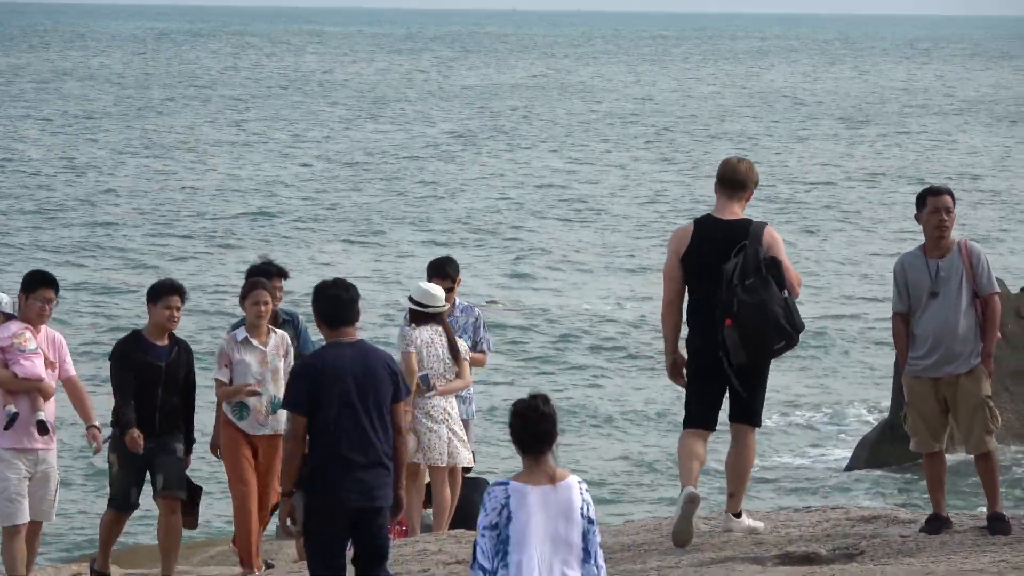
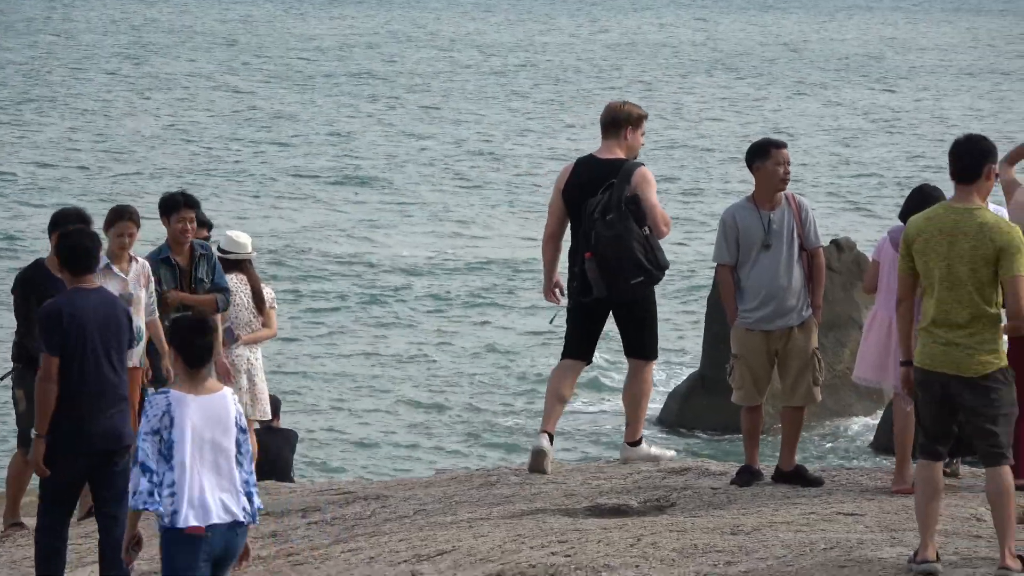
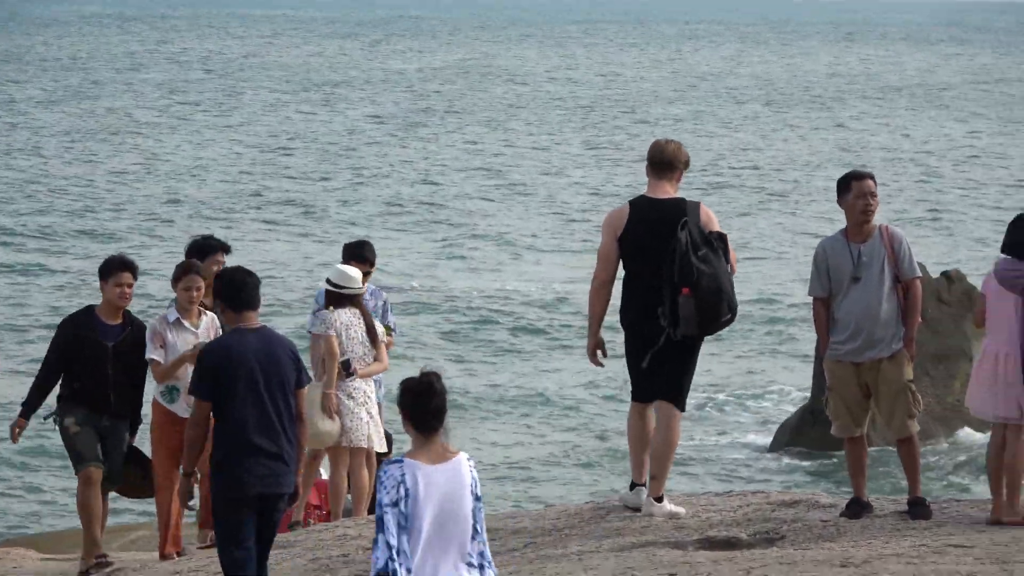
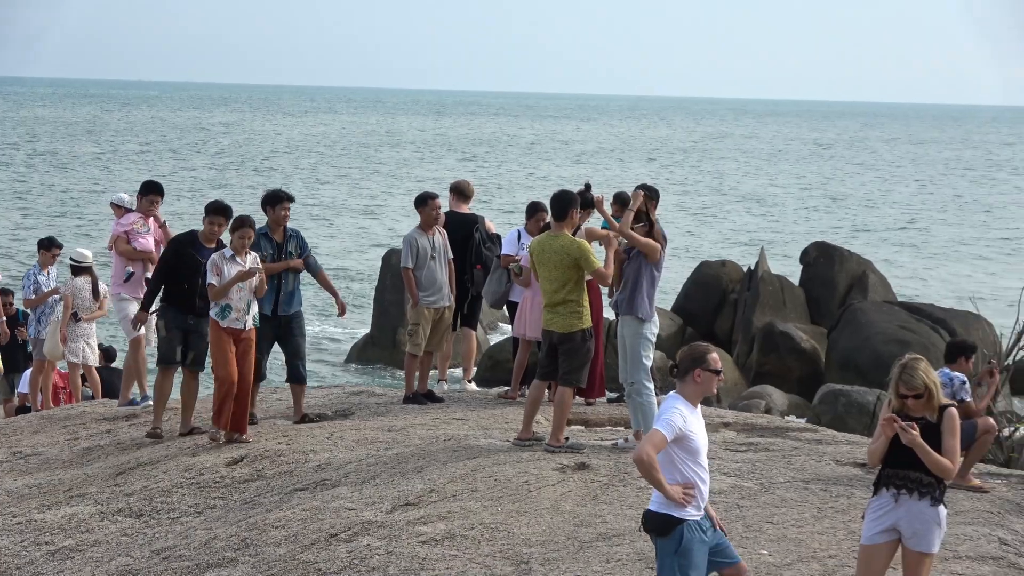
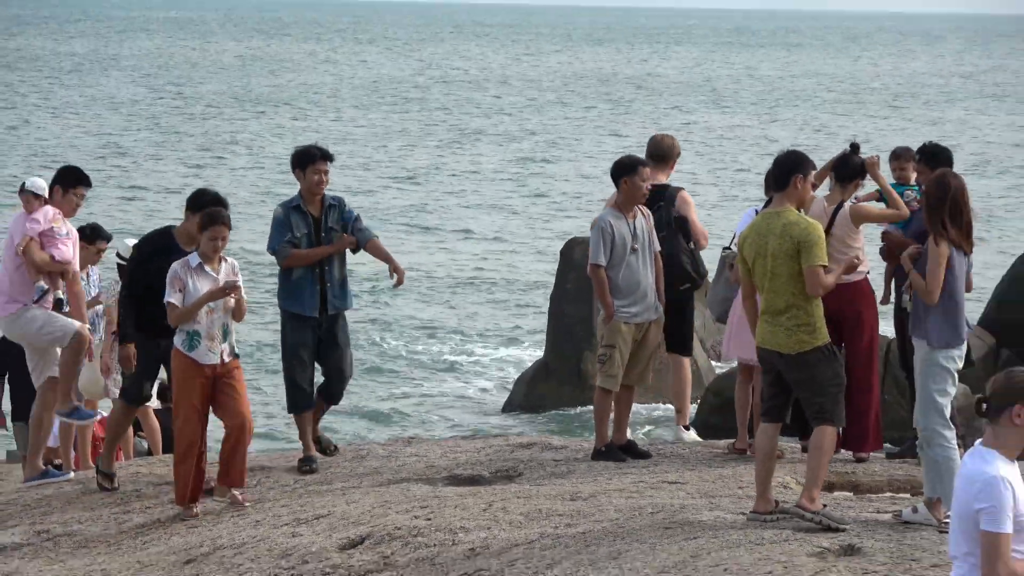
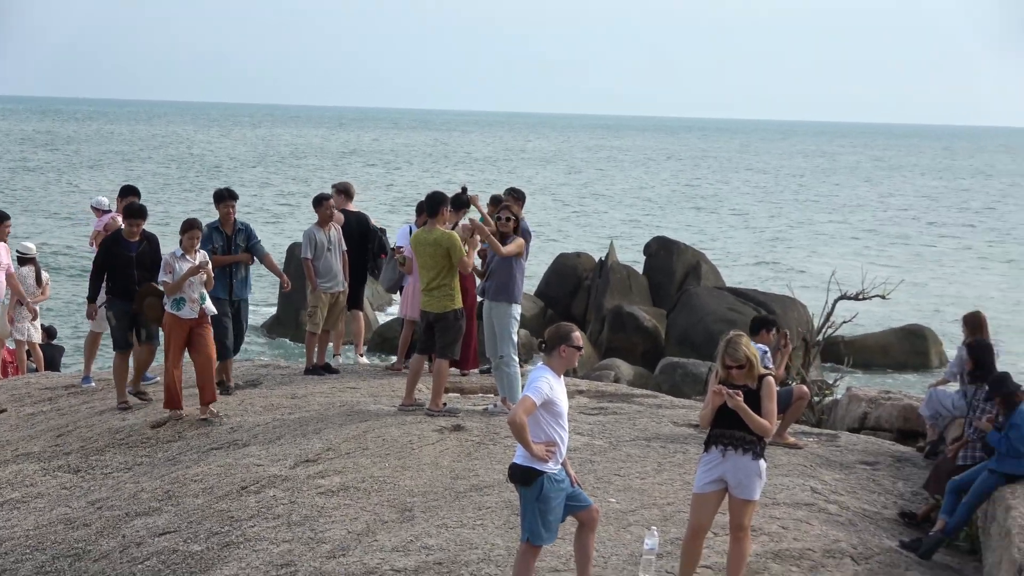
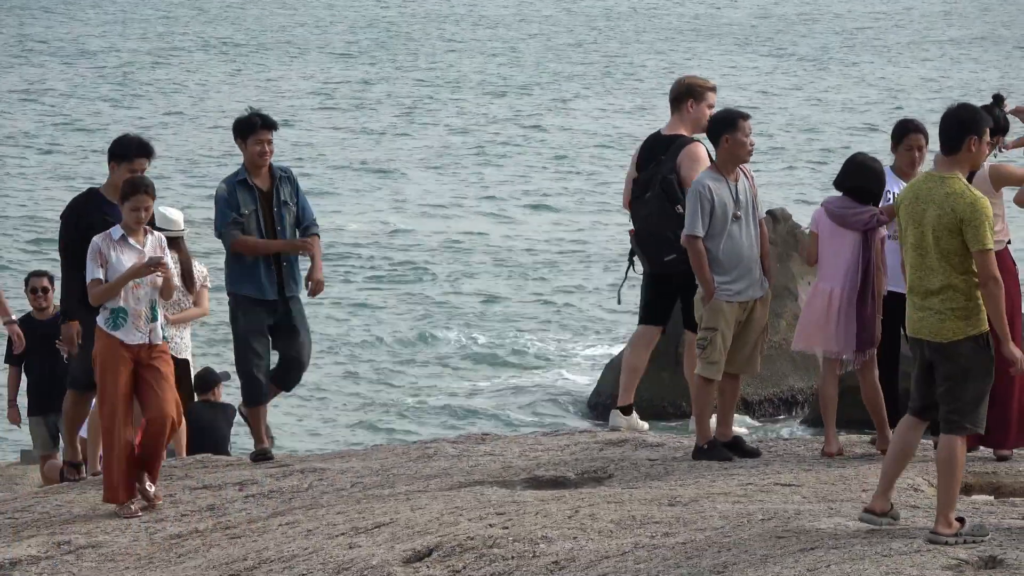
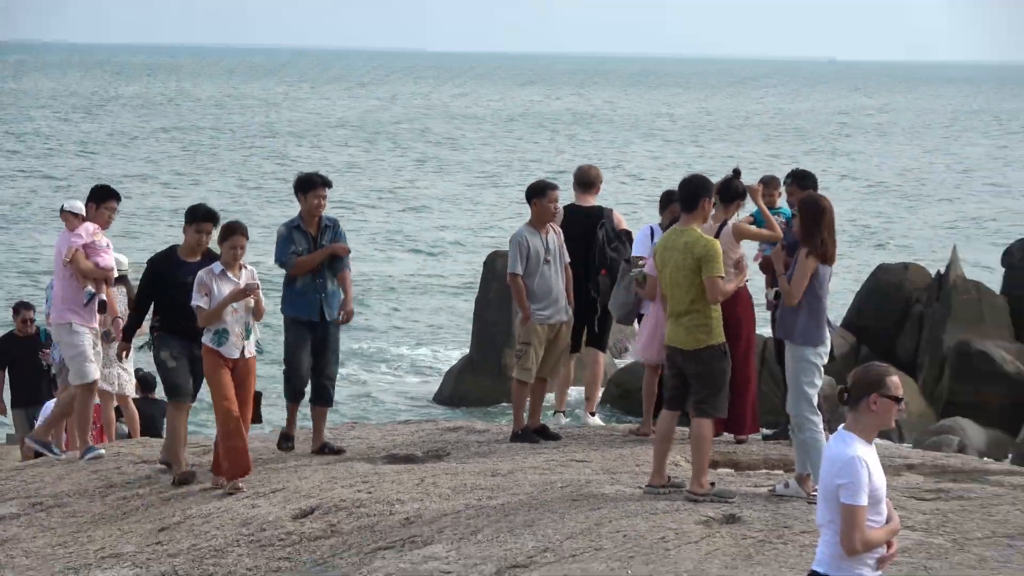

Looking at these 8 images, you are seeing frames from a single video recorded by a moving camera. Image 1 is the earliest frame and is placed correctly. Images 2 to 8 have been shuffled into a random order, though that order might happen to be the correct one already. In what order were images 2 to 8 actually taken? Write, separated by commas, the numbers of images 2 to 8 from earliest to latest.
3, 2, 7, 5, 8, 4, 6
